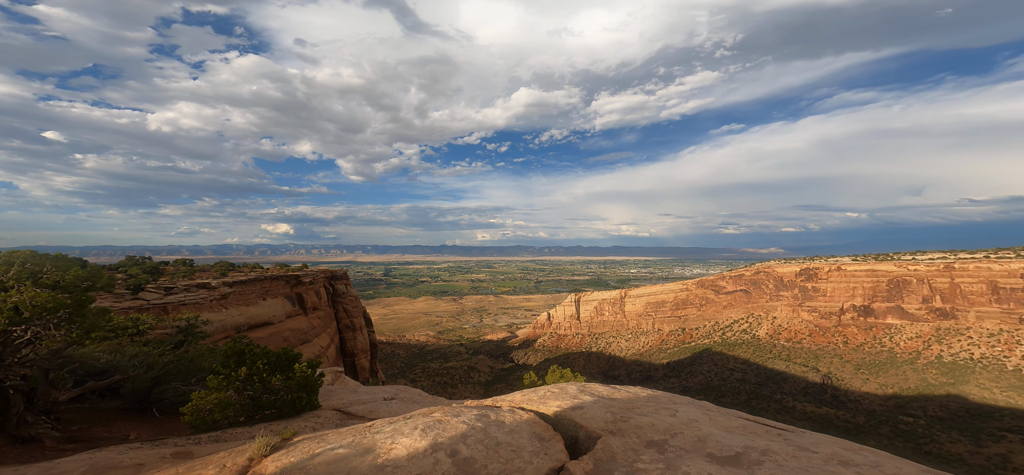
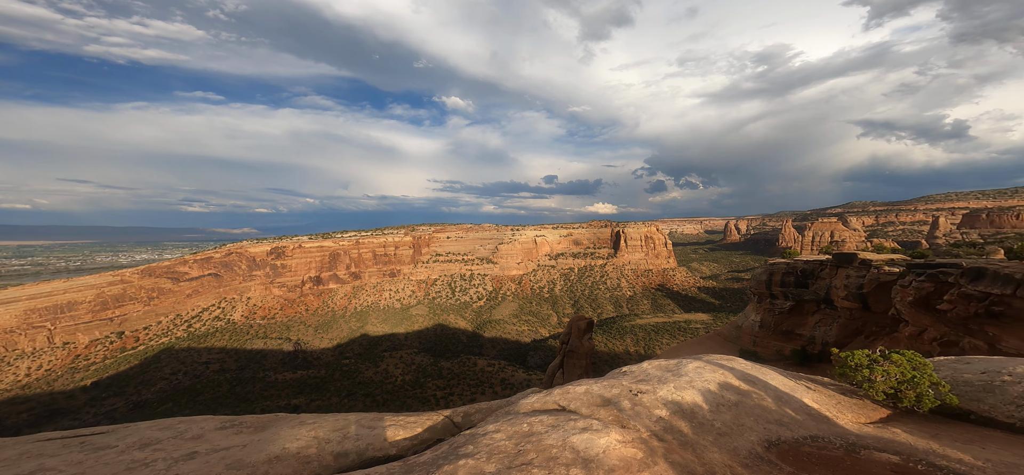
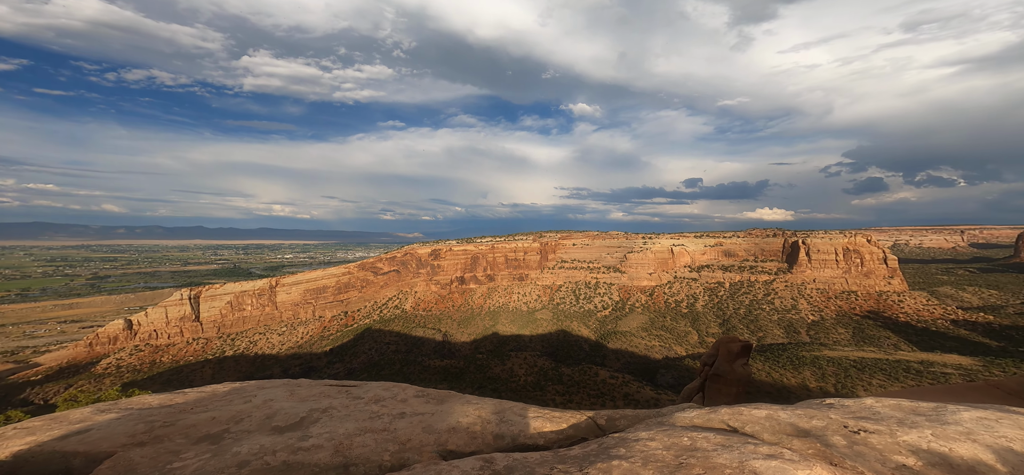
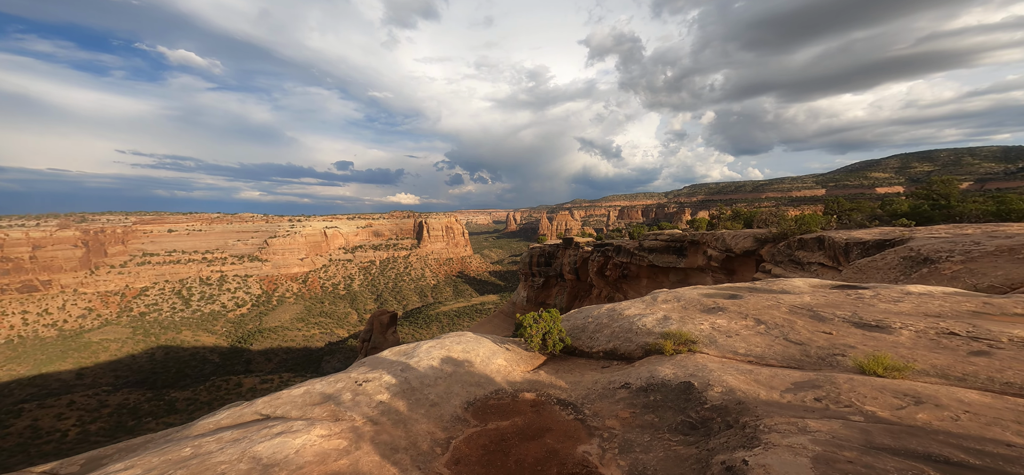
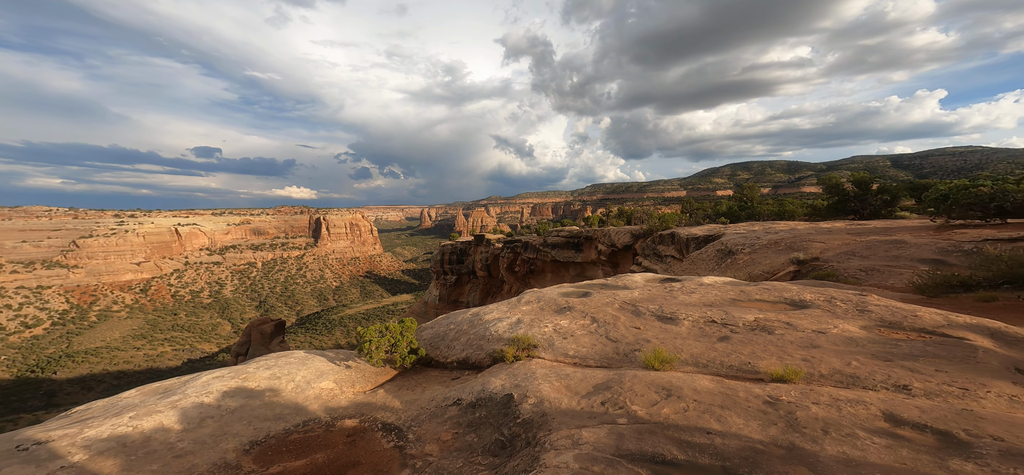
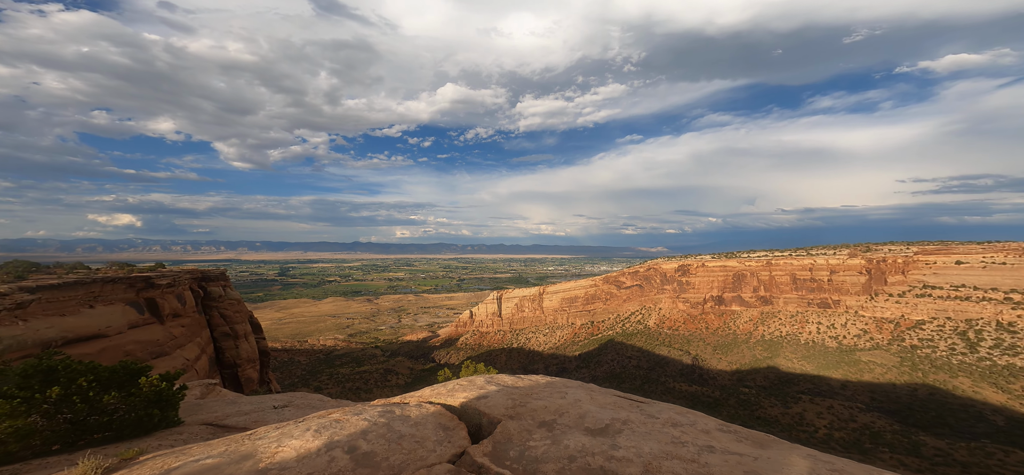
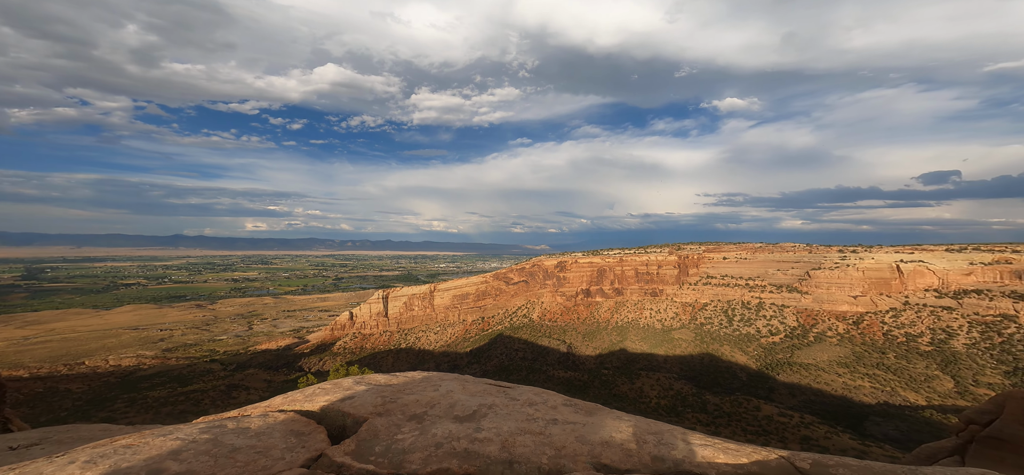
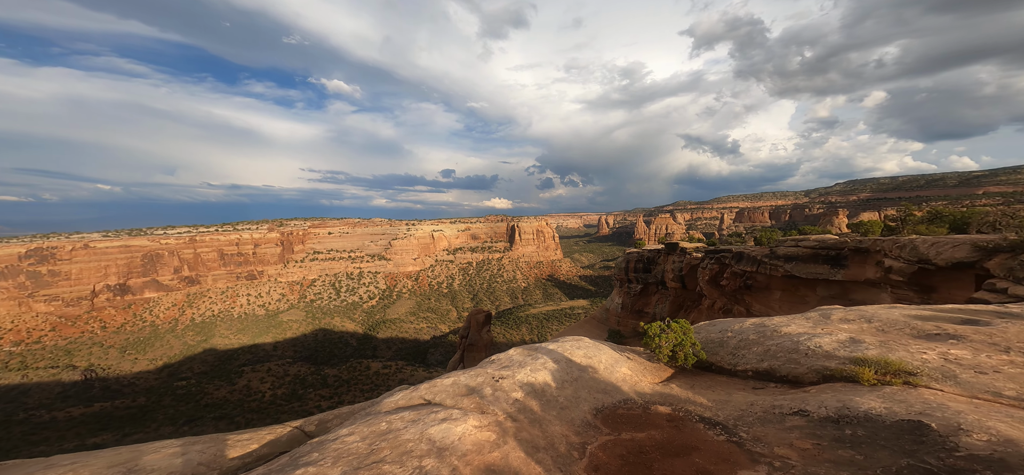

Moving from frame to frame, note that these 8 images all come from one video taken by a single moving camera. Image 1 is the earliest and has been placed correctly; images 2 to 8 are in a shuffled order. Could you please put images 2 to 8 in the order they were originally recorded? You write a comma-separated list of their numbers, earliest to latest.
6, 7, 3, 2, 8, 4, 5
